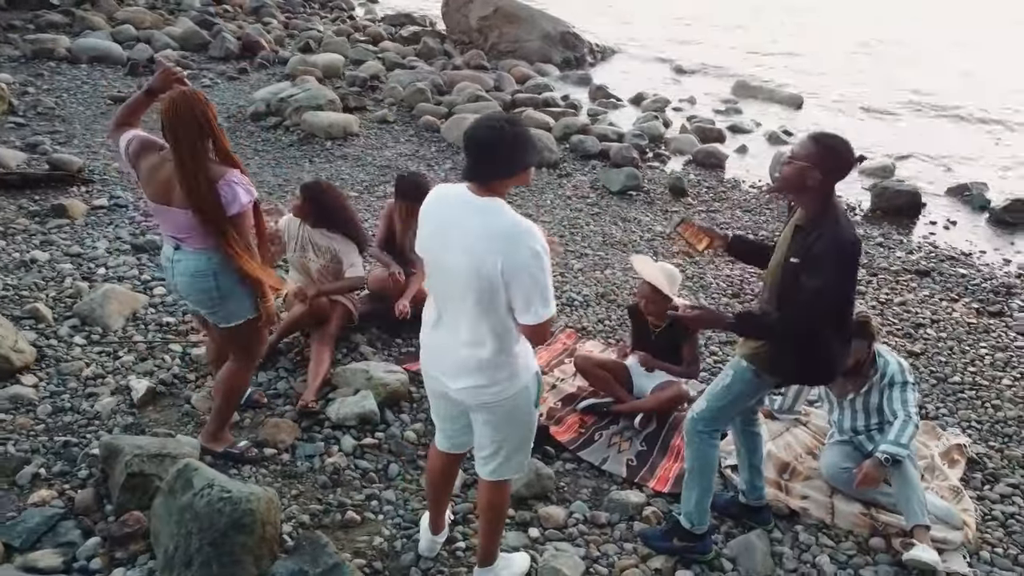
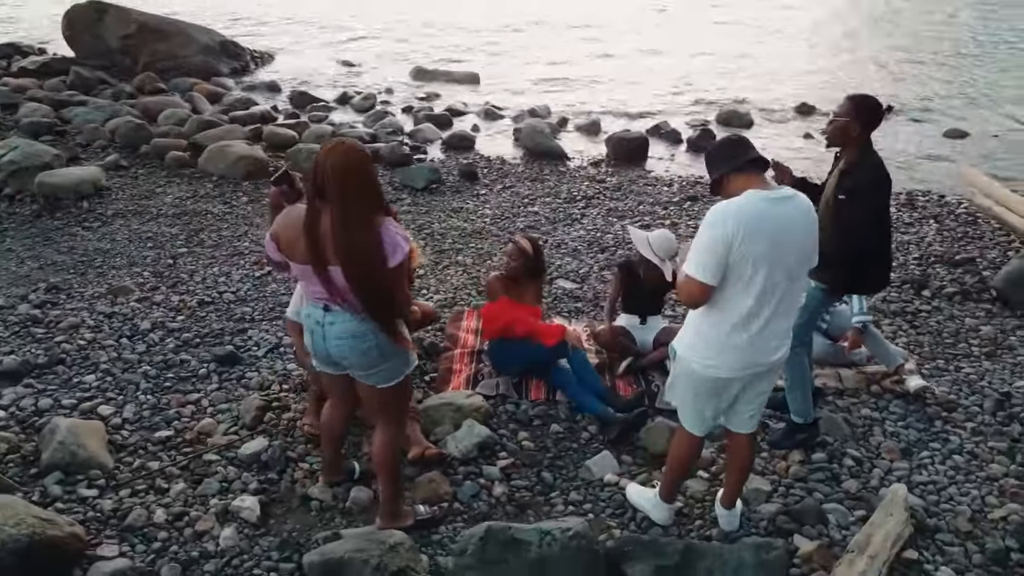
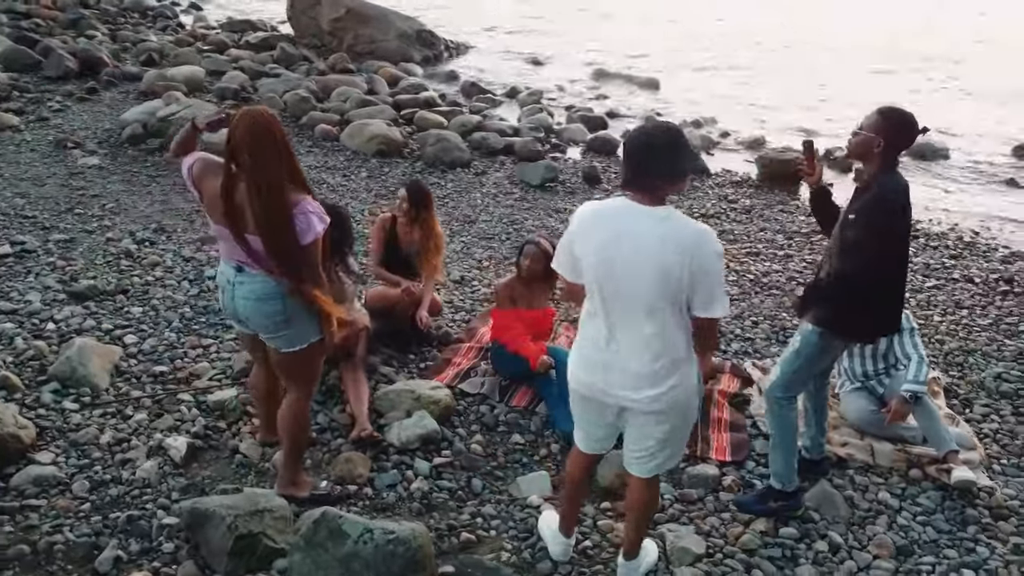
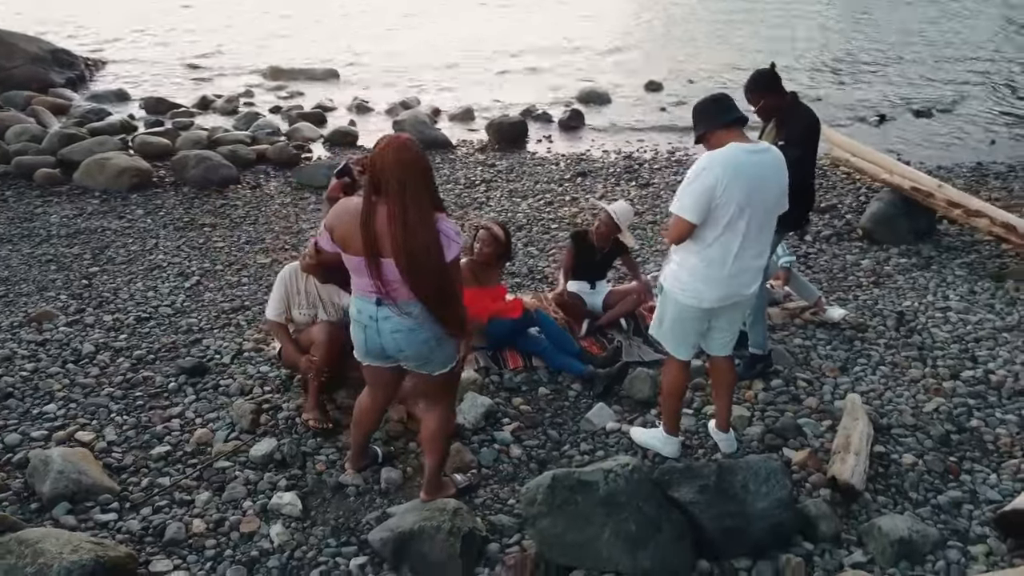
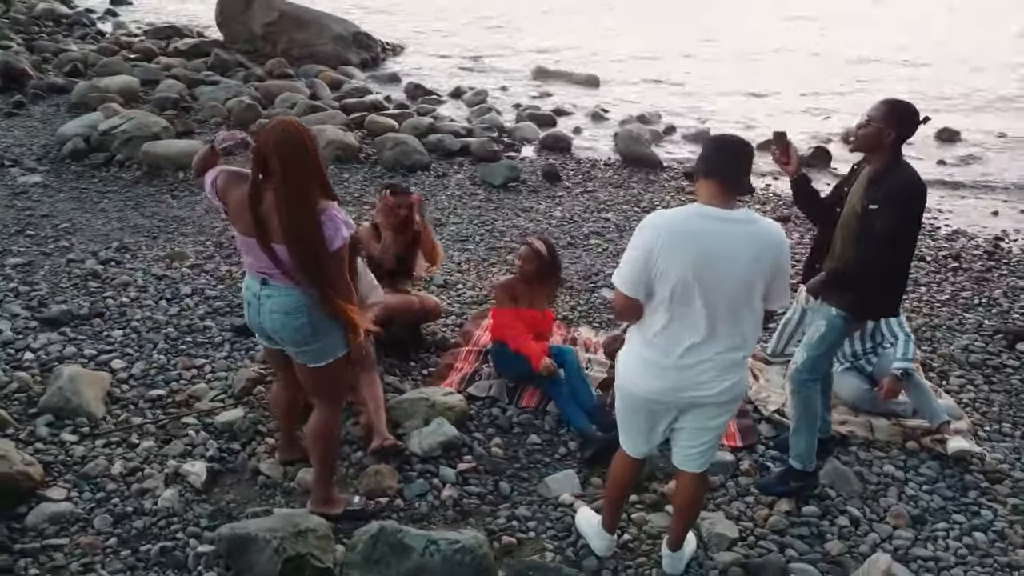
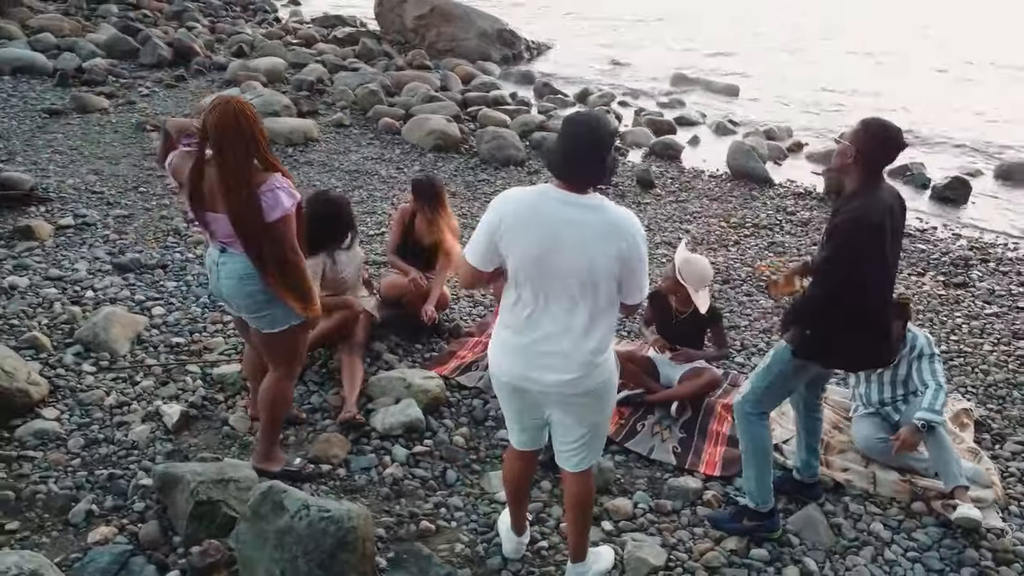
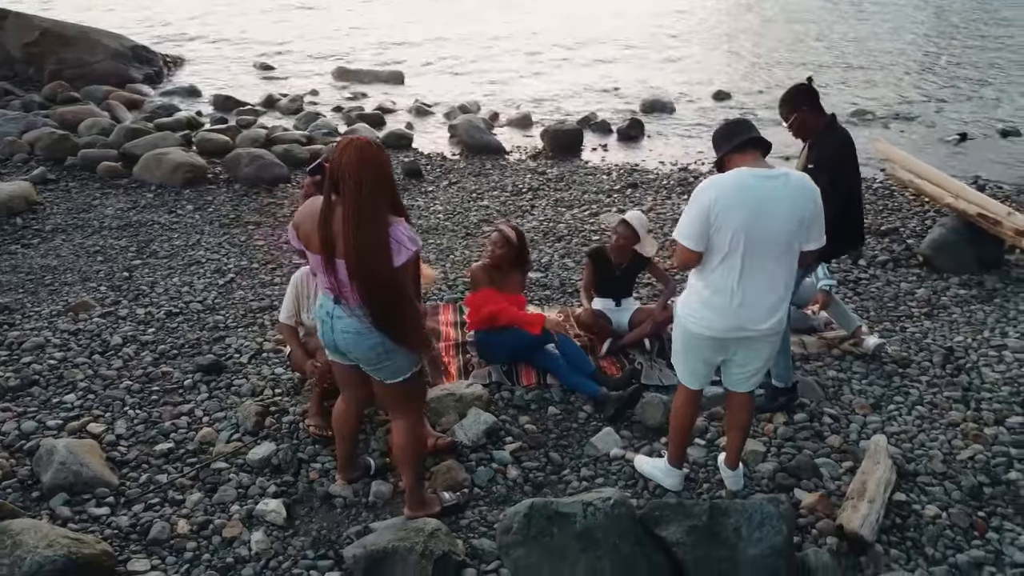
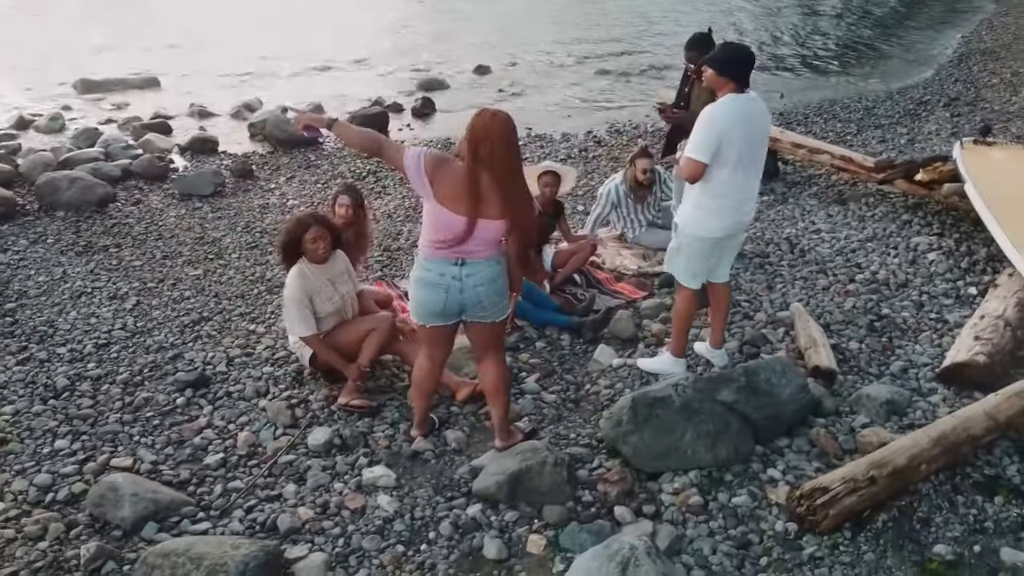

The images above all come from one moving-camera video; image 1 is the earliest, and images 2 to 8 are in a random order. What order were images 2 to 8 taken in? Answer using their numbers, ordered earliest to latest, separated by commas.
6, 3, 5, 2, 7, 4, 8
